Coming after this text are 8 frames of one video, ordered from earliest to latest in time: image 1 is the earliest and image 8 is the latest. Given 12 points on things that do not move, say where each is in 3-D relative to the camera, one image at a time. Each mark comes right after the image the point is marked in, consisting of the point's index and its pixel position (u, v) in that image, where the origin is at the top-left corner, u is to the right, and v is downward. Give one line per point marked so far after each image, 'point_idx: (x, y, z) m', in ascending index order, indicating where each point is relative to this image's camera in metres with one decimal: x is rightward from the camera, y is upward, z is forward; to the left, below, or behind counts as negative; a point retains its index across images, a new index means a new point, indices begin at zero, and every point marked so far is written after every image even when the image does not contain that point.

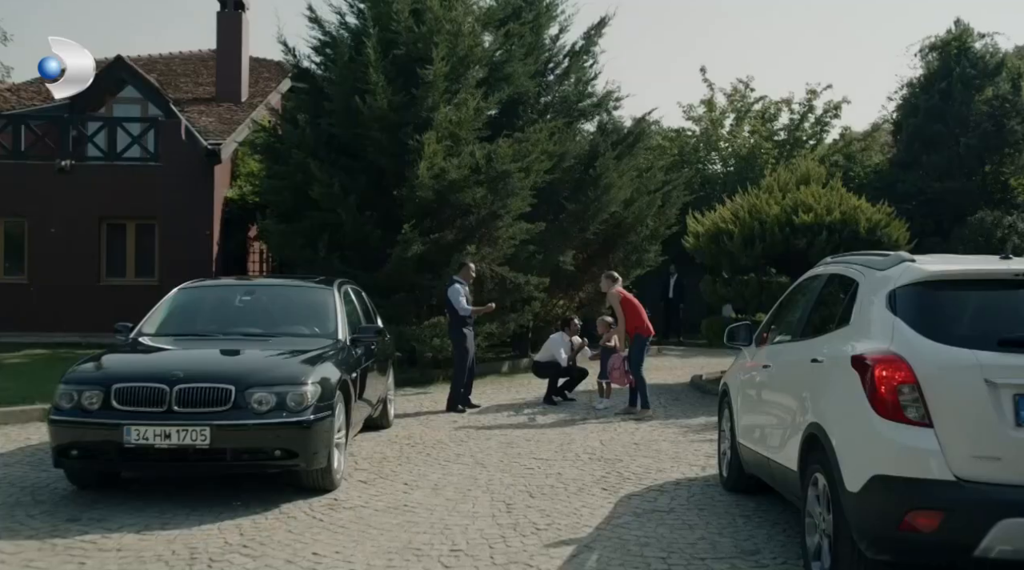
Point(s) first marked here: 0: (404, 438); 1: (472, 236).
0: (-1.0, -1.5, +10.6) m
1: (-0.6, +0.7, +16.2) m
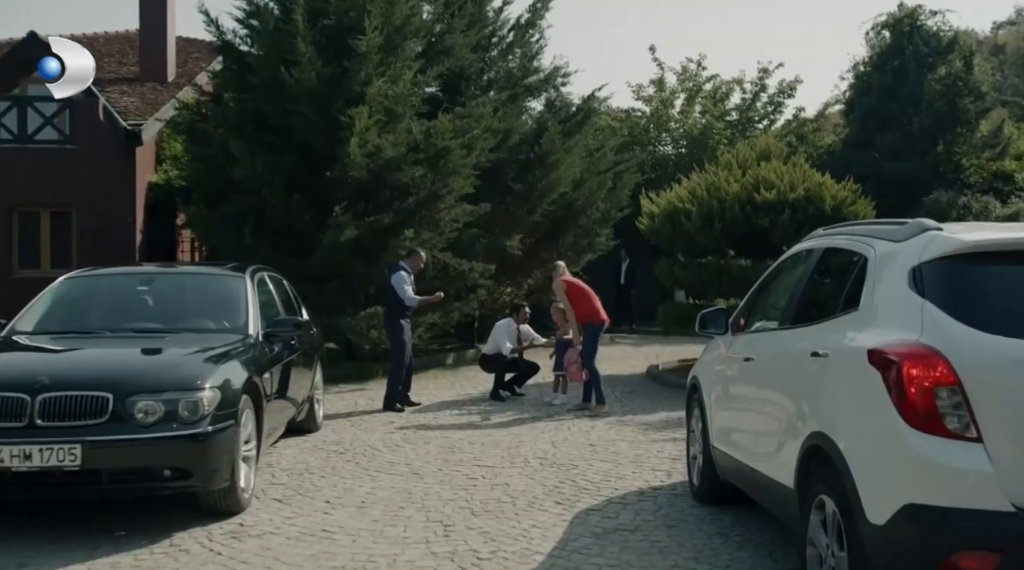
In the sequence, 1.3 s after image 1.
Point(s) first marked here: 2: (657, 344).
0: (-1.6, -1.4, +9.4) m
1: (-1.4, +0.9, +15.1) m
2: (+2.6, -1.1, +19.6) m
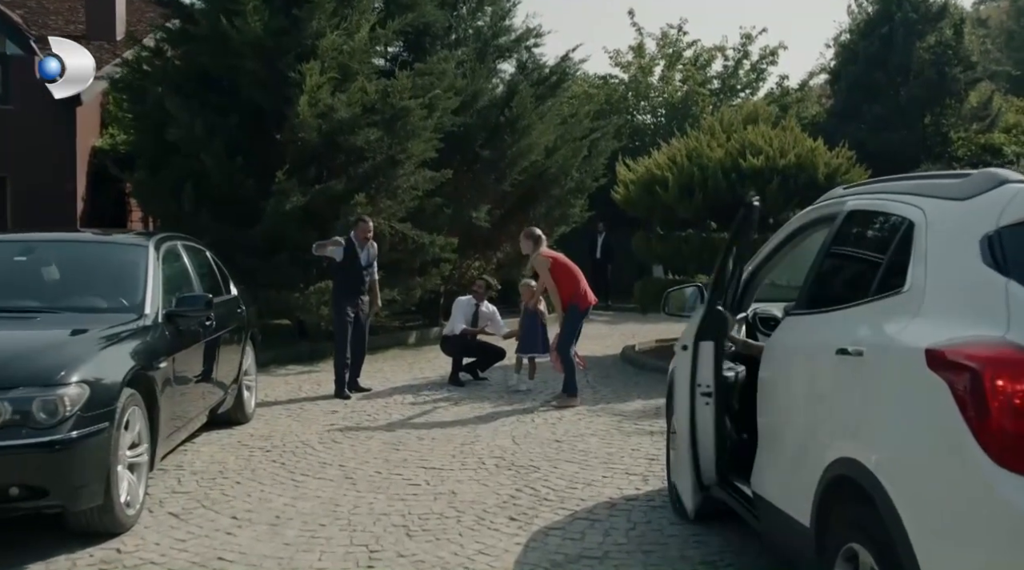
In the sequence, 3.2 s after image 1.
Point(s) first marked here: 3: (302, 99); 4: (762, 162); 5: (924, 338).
0: (-1.9, -1.2, +8.2) m
1: (-1.9, +1.3, +13.8) m
2: (+2.1, -0.7, +18.5) m
3: (-2.5, +2.2, +12.8) m
4: (+2.9, +1.4, +12.7) m
5: (+1.2, -0.2, +3.1) m
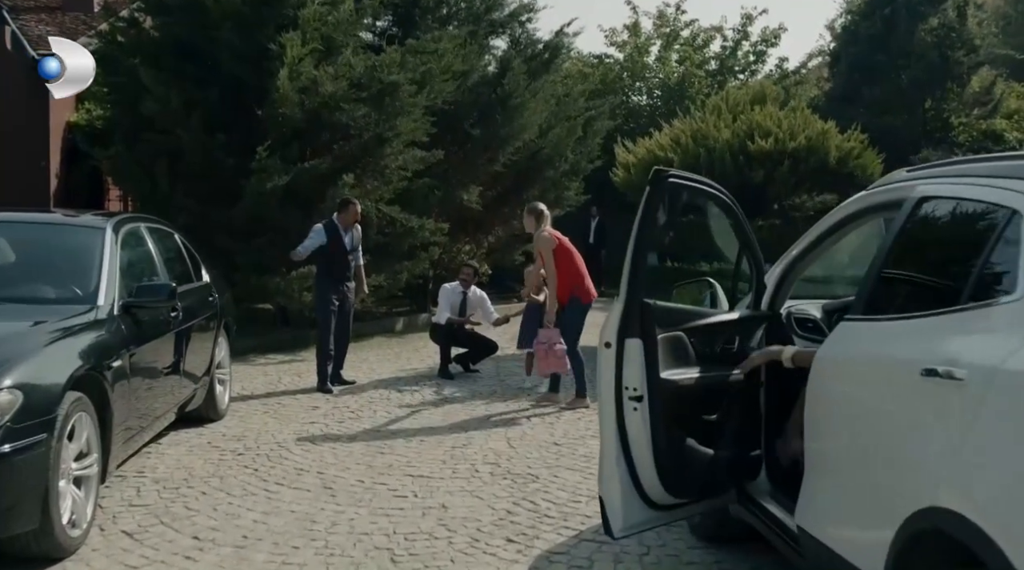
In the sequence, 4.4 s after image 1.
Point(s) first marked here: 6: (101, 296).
0: (-1.9, -1.1, +7.5) m
1: (-1.9, +1.5, +13.1) m
2: (+1.9, -0.4, +17.8) m
3: (-2.6, +2.4, +12.1) m
4: (+2.9, +1.6, +12.0) m
5: (+1.2, -0.2, +2.5) m
6: (-2.2, -0.1, +5.8) m
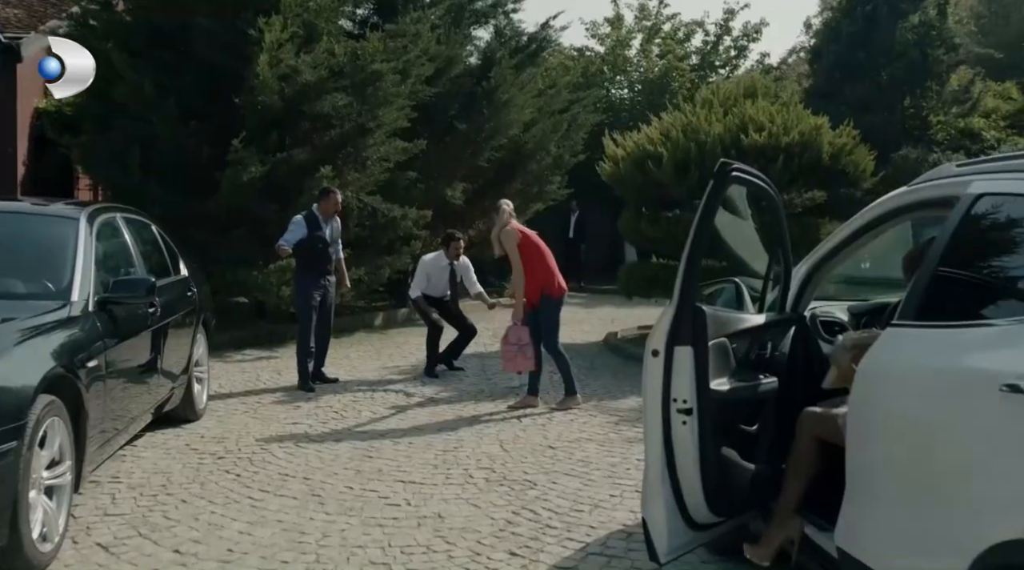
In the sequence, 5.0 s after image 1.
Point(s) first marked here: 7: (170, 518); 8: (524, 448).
0: (-2.0, -1.0, +7.2) m
1: (-2.1, +1.5, +12.7) m
2: (+1.6, -0.4, +17.5) m
3: (-2.7, +2.5, +11.7) m
4: (+2.7, +1.6, +11.7) m
5: (+1.3, -0.2, +2.2) m
6: (-2.2, 0.0, +5.5) m
7: (-1.7, -1.1, +5.3) m
8: (+0.1, -1.1, +7.2) m
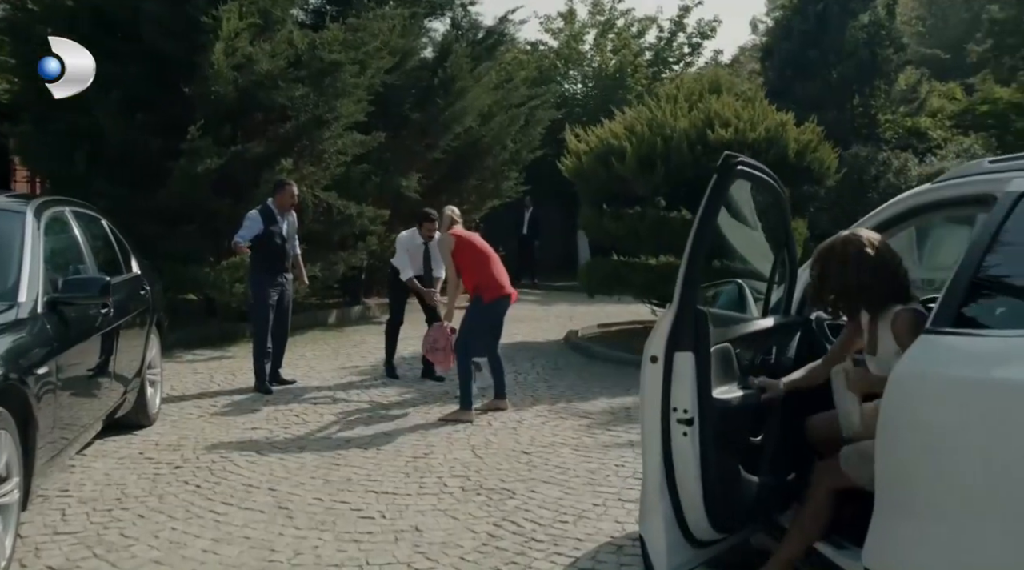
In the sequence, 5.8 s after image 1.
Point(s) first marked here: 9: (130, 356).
0: (-2.2, -1.0, +6.8) m
1: (-2.5, +1.6, +12.3) m
2: (+0.9, -0.3, +17.3) m
3: (-3.1, +2.5, +11.2) m
4: (+2.3, +1.6, +11.6) m
5: (+1.4, -0.2, +2.0) m
6: (-2.3, 0.0, +5.0) m
7: (-1.8, -1.1, +4.9) m
8: (-0.1, -1.1, +6.9) m
9: (-2.4, -0.5, +6.8) m
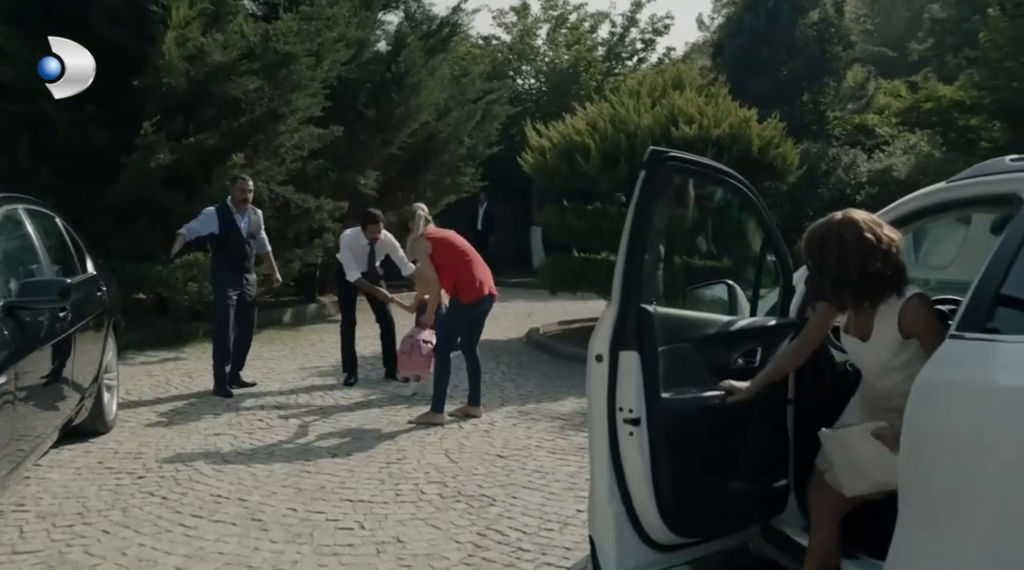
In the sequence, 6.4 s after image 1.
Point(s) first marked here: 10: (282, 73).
0: (-2.3, -1.0, +6.5) m
1: (-3.0, +1.6, +11.9) m
2: (+0.2, -0.3, +17.1) m
3: (-3.5, +2.5, +10.9) m
4: (+1.9, +1.6, +11.5) m
5: (+1.5, -0.2, +1.8) m
6: (-2.4, 0.0, +4.7) m
7: (-1.8, -1.2, +4.7) m
8: (-0.3, -1.1, +6.7) m
9: (-2.6, -0.5, +6.5) m
10: (-2.5, +2.3, +11.9) m
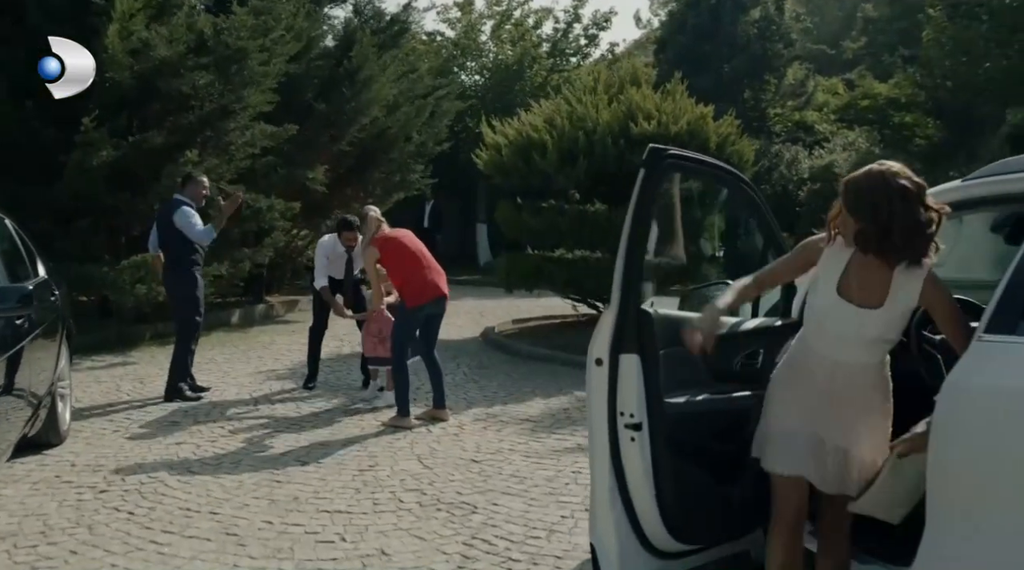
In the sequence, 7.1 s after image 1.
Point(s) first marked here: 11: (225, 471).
0: (-2.4, -1.0, +6.2) m
1: (-3.4, +1.6, +11.6) m
2: (-0.5, -0.2, +17.0) m
3: (-3.9, +2.5, +10.5) m
4: (+1.5, +1.7, +11.4) m
5: (+1.6, -0.2, +1.8) m
6: (-2.4, -0.1, +4.4) m
7: (-1.8, -1.2, +4.4) m
8: (-0.4, -1.1, +6.6) m
9: (-2.7, -0.5, +6.1) m
10: (-3.0, +2.3, +11.6) m
11: (-1.7, -1.1, +6.1) m
